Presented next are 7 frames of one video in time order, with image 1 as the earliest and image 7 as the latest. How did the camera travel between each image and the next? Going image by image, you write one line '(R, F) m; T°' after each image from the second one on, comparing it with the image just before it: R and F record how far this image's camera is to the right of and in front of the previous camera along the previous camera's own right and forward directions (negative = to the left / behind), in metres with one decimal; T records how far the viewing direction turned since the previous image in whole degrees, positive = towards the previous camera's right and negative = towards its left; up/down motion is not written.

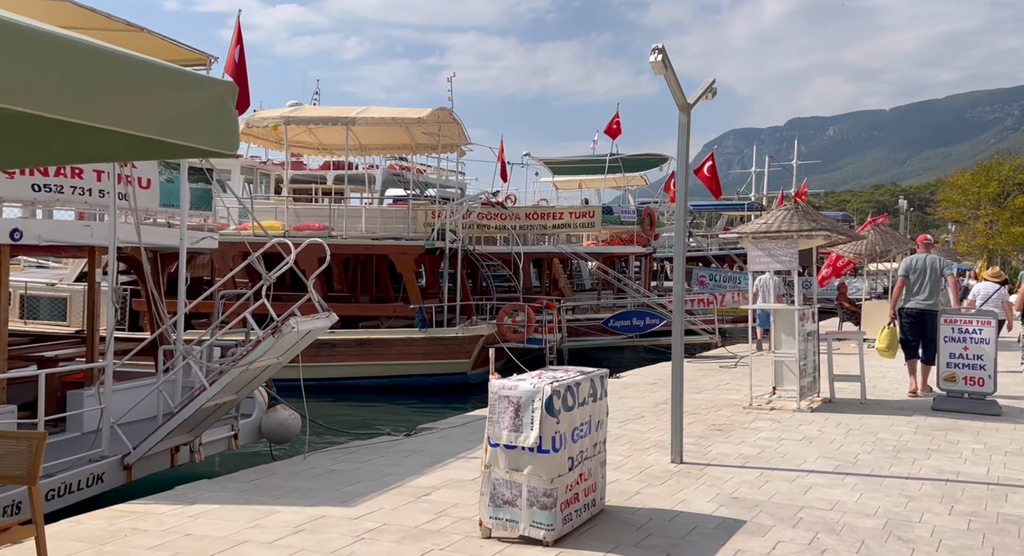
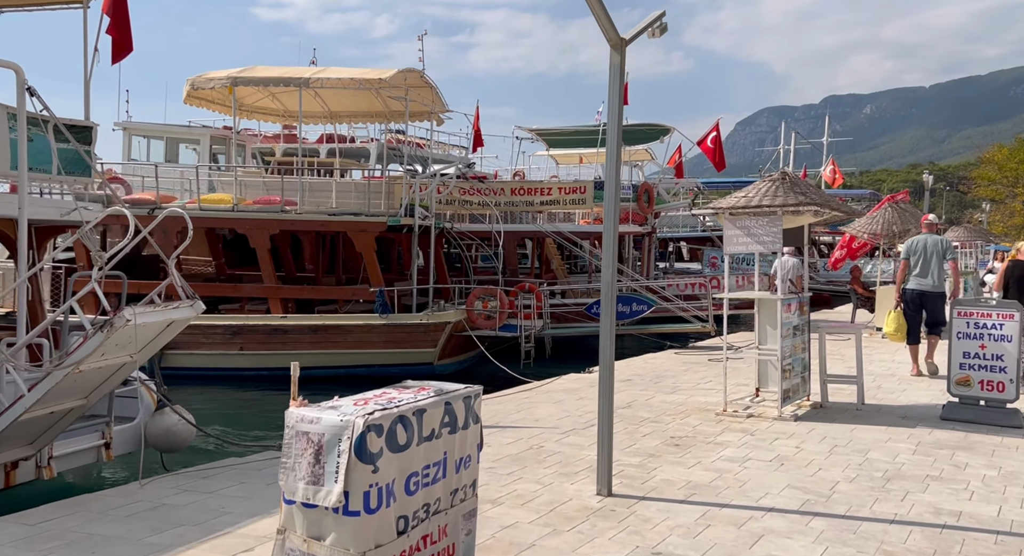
(+0.9, +1.6) m; -2°
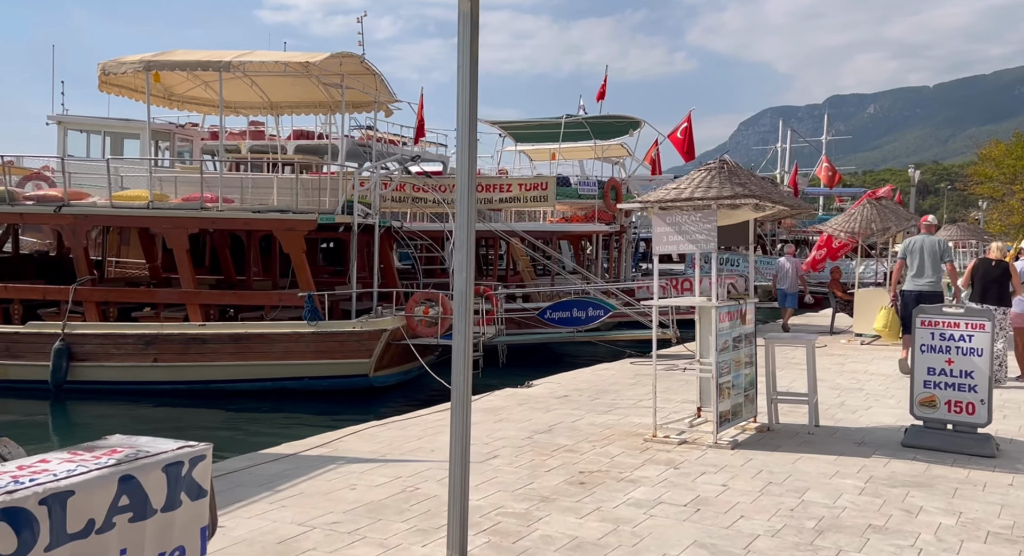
(+0.9, +1.3) m; 0°
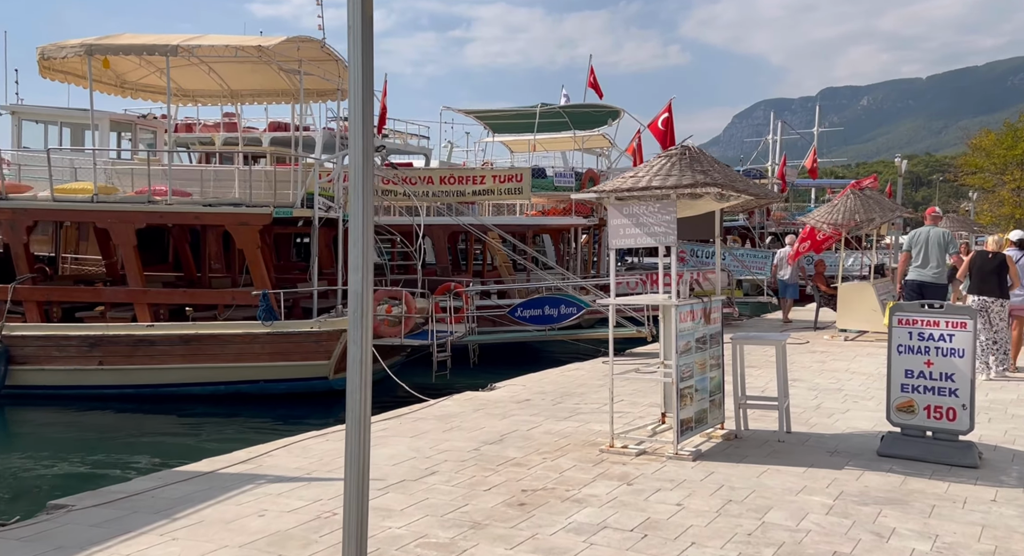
(+0.4, +0.7) m; 0°
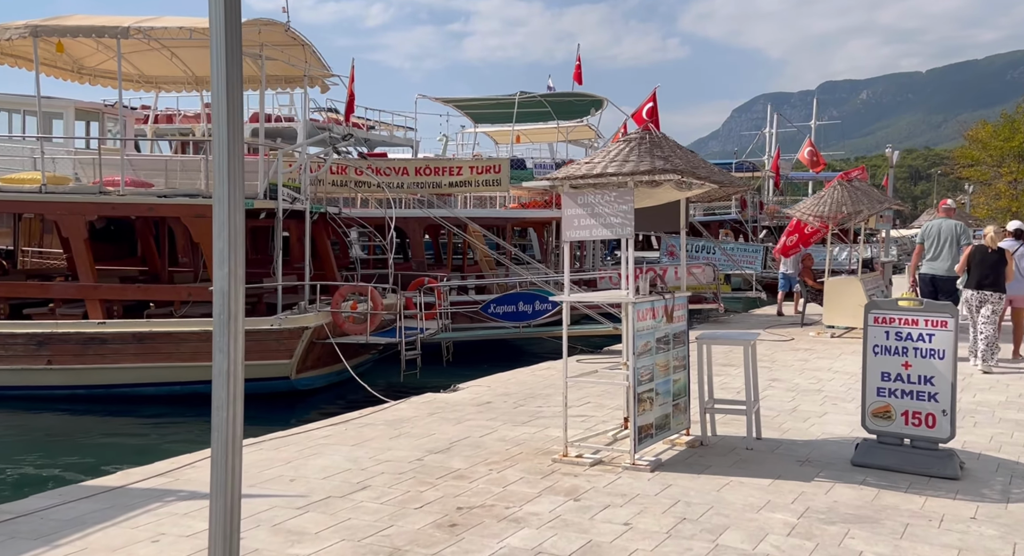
(+0.4, +0.6) m; 0°
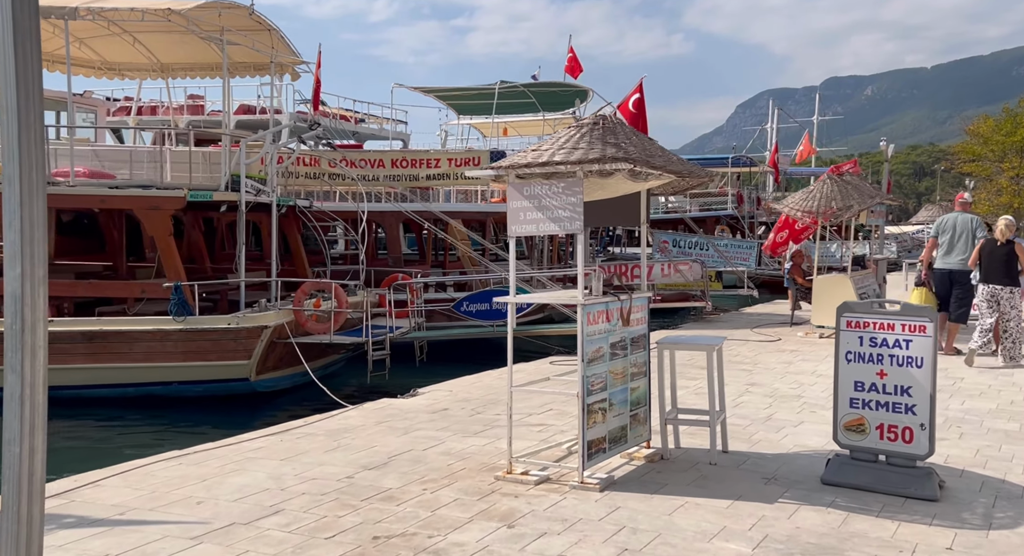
(+0.5, +0.6) m; 0°
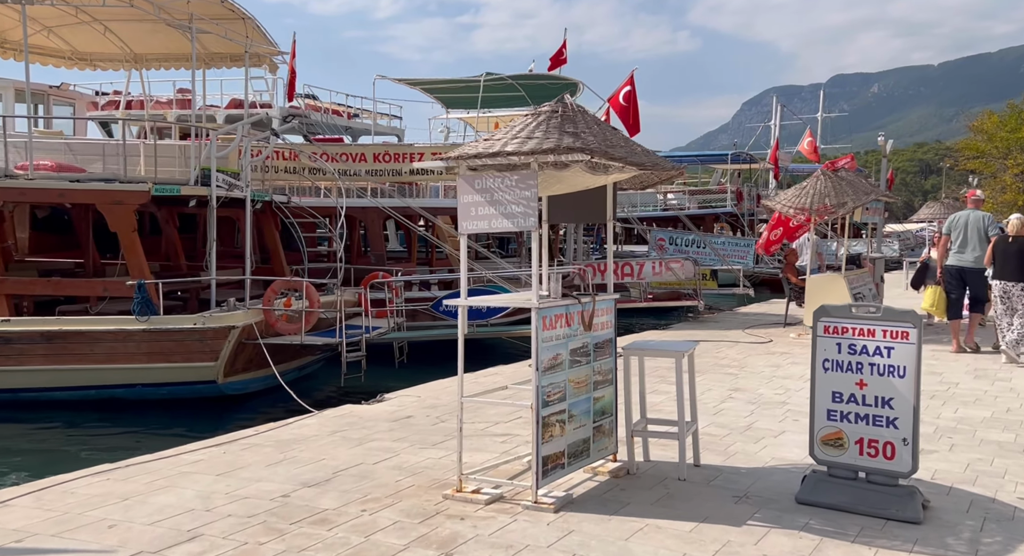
(+0.4, +0.5) m; 0°
